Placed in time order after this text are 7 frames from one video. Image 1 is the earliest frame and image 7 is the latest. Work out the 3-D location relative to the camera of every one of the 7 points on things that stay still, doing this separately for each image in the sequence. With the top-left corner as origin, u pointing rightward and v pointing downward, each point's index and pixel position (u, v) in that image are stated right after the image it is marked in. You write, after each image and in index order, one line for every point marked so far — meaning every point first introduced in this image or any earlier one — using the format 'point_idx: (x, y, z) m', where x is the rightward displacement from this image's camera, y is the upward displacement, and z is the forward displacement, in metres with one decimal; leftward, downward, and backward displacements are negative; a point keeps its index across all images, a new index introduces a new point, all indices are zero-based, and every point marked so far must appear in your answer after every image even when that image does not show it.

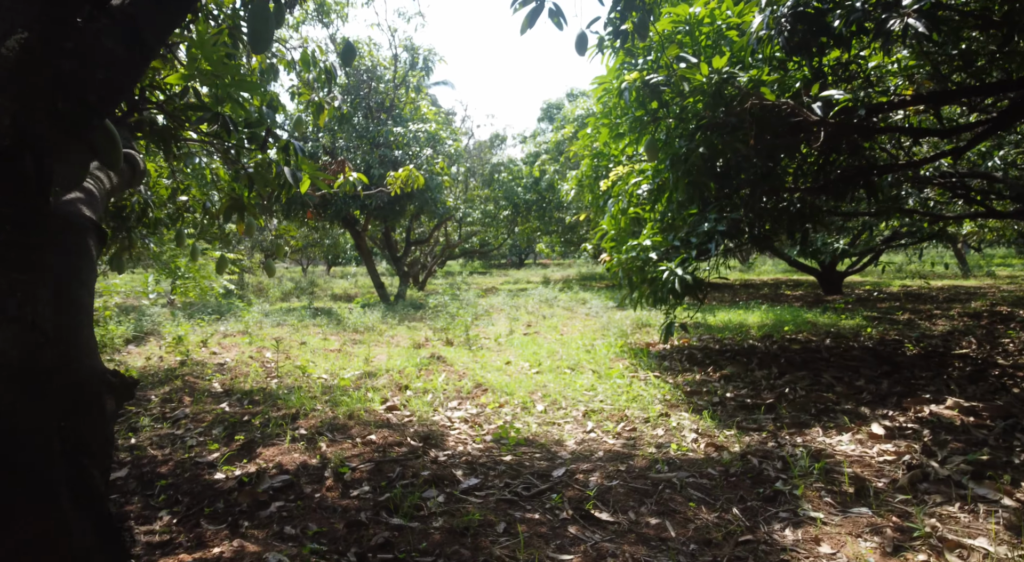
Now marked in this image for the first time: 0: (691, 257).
0: (+1.3, +0.2, +4.8) m
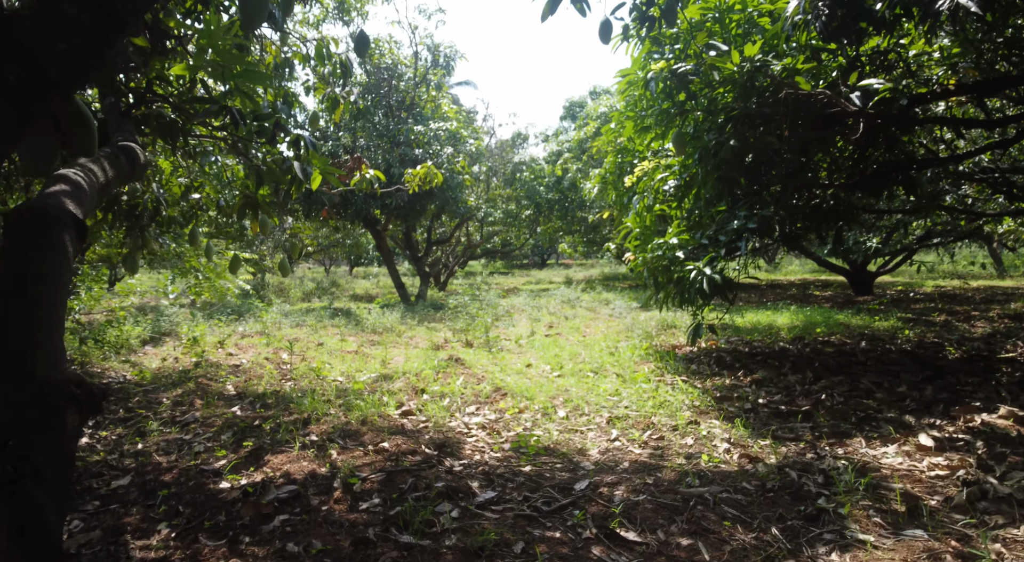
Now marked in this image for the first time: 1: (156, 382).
0: (+1.5, +0.2, +4.6) m
1: (-2.5, -0.7, +4.5) m
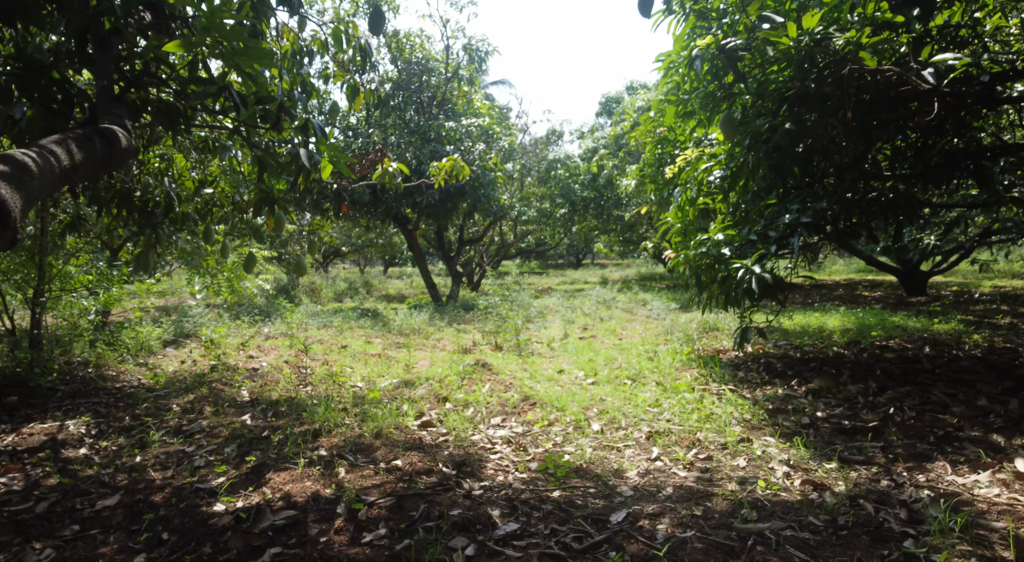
0: (+1.6, +0.2, +4.2) m
1: (-2.3, -0.7, +4.3) m
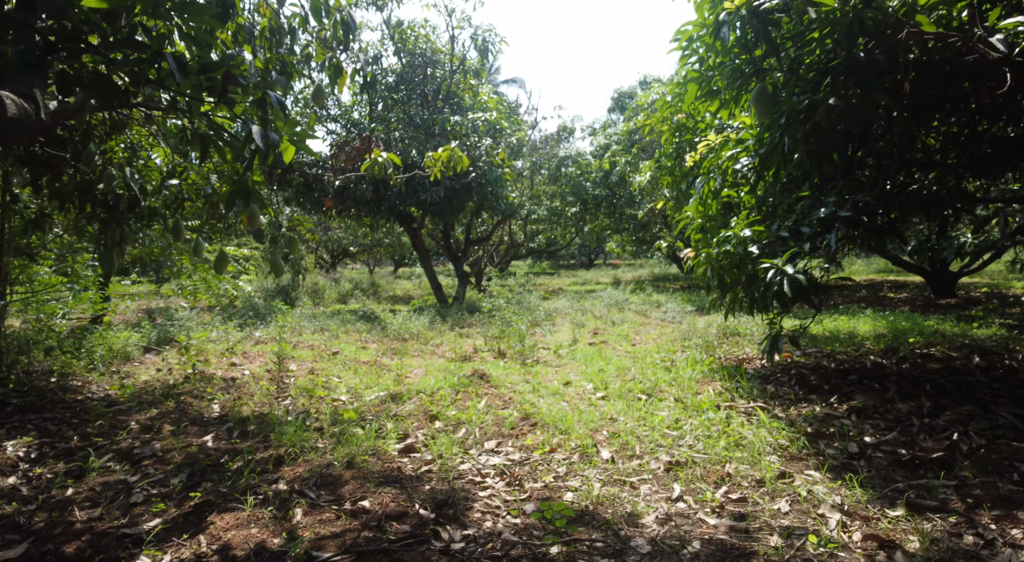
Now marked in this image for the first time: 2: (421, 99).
0: (+1.7, +0.2, +3.7) m
1: (-2.3, -0.7, +3.9) m
2: (-1.4, +2.8, +10.0) m
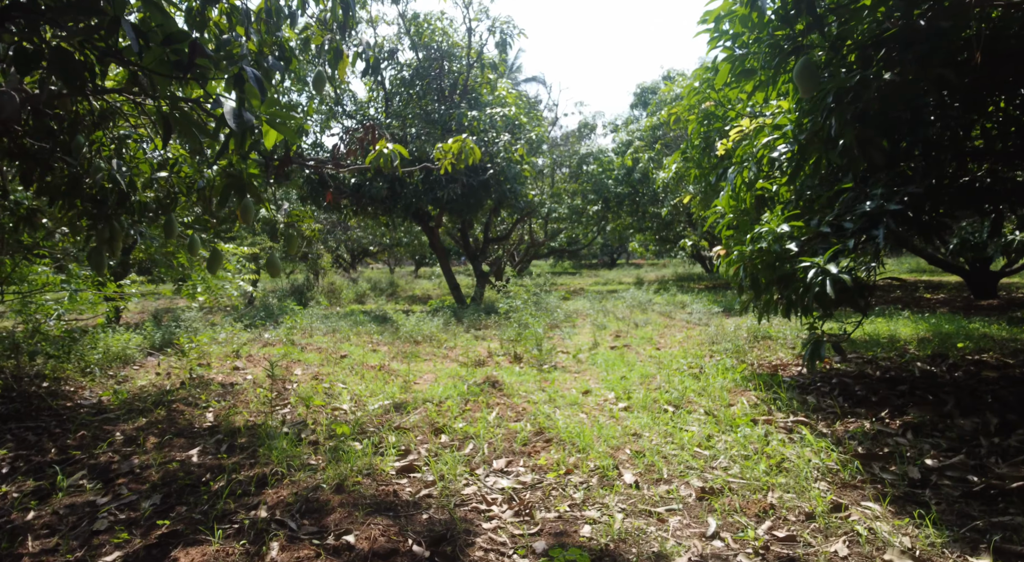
0: (+1.7, +0.2, +3.3) m
1: (-2.2, -0.7, +3.7) m
2: (-1.1, +2.8, +9.7) m
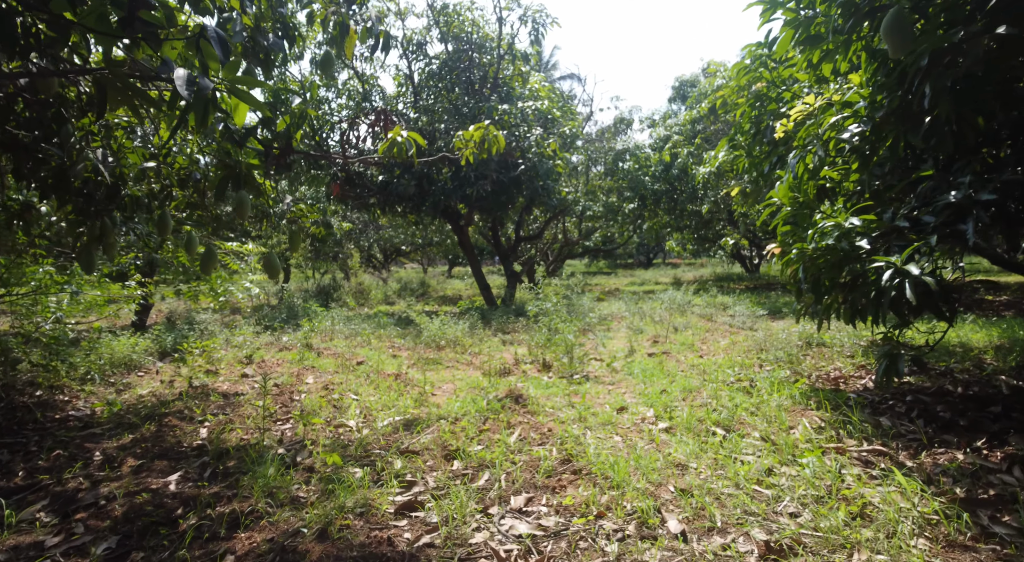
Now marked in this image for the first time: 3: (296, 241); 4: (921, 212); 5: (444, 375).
0: (+1.8, +0.1, +2.8) m
1: (-2.1, -0.7, +3.4) m
2: (-0.7, +2.8, +9.4) m
3: (-1.0, +0.2, +3.2) m
4: (+1.9, +0.3, +2.9) m
5: (-0.5, -0.7, +4.6) m
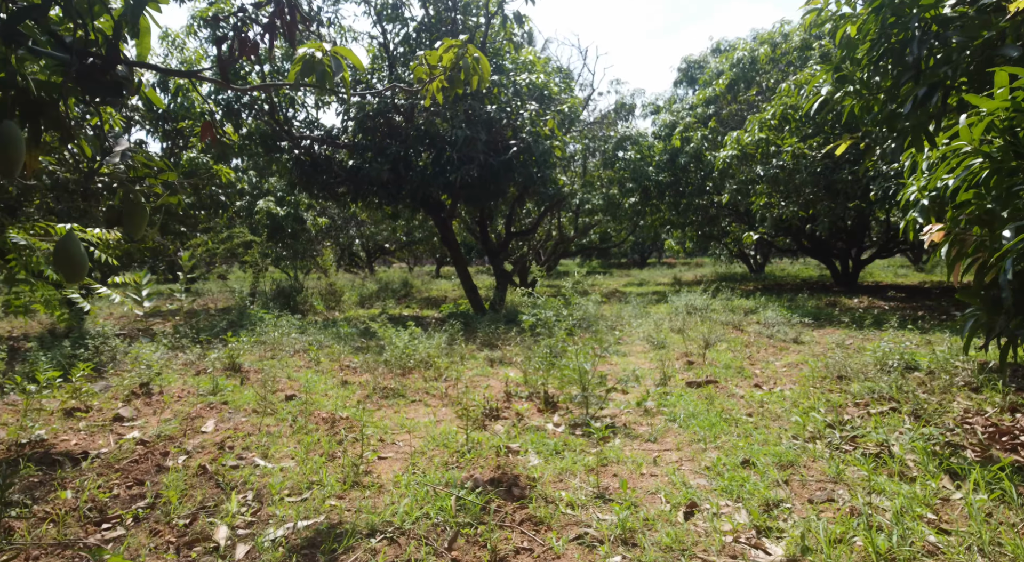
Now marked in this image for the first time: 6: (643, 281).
0: (+1.8, +0.1, +1.4) m
1: (-2.1, -0.7, +2.0) m
2: (-0.8, +2.8, +8.0) m
3: (-1.1, +0.2, +1.7) m
4: (+1.9, +0.3, +1.6) m
5: (-0.5, -0.7, +3.2) m
6: (+3.1, 0.0, +15.4) m
